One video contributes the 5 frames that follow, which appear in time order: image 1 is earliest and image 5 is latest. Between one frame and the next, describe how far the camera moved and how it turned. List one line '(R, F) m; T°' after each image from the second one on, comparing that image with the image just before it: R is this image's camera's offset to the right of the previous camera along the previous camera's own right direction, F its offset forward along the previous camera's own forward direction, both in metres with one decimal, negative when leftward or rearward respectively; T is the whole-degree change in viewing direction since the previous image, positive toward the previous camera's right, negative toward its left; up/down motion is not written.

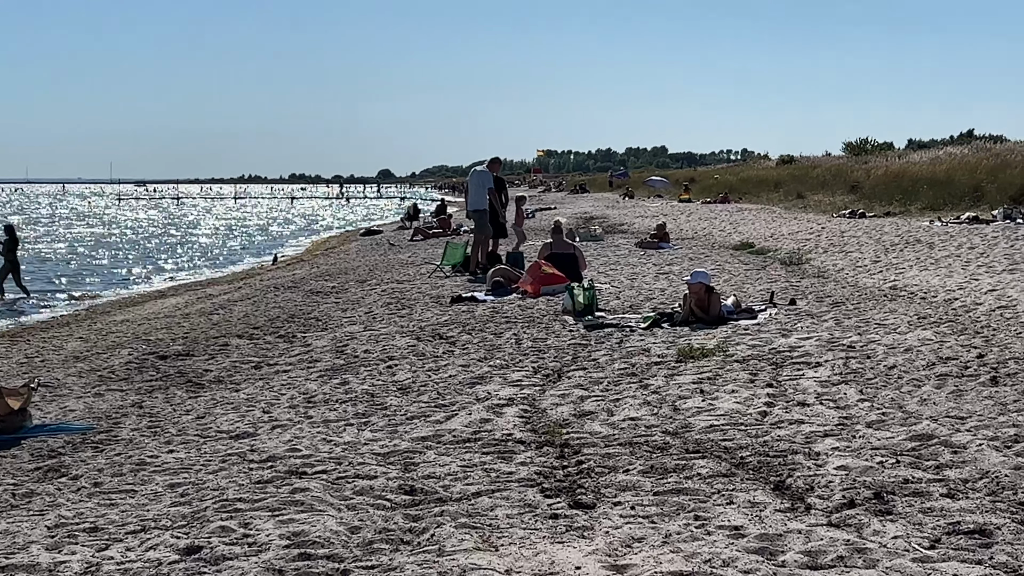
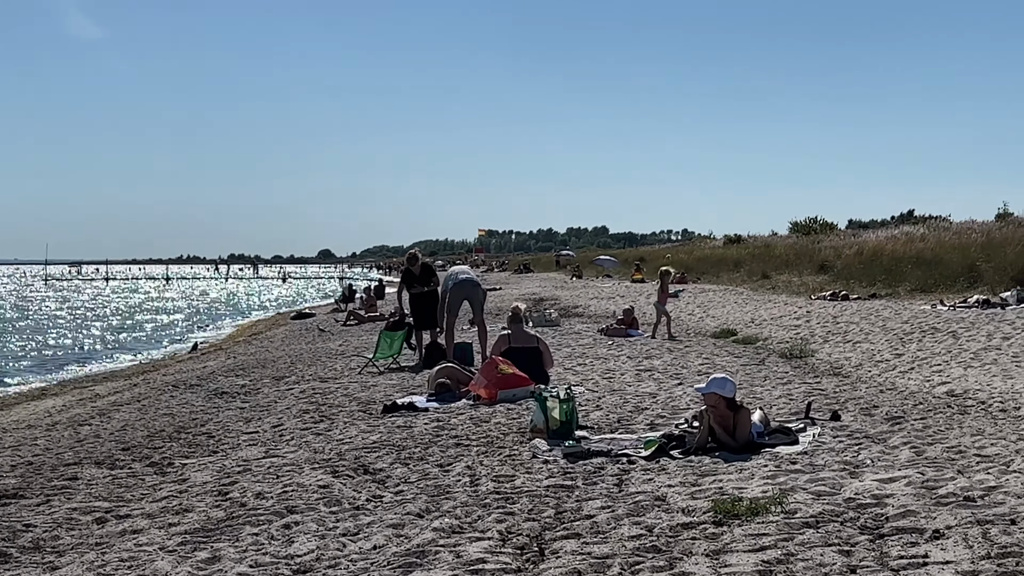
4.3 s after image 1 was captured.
(-0.1, +2.9) m; +2°
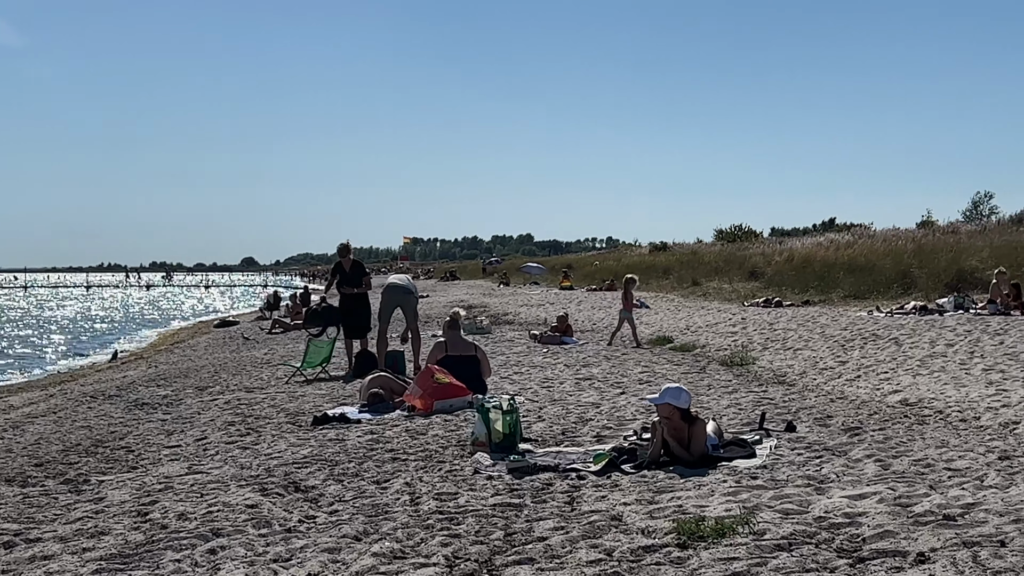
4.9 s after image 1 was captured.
(-0.1, +0.5) m; +3°
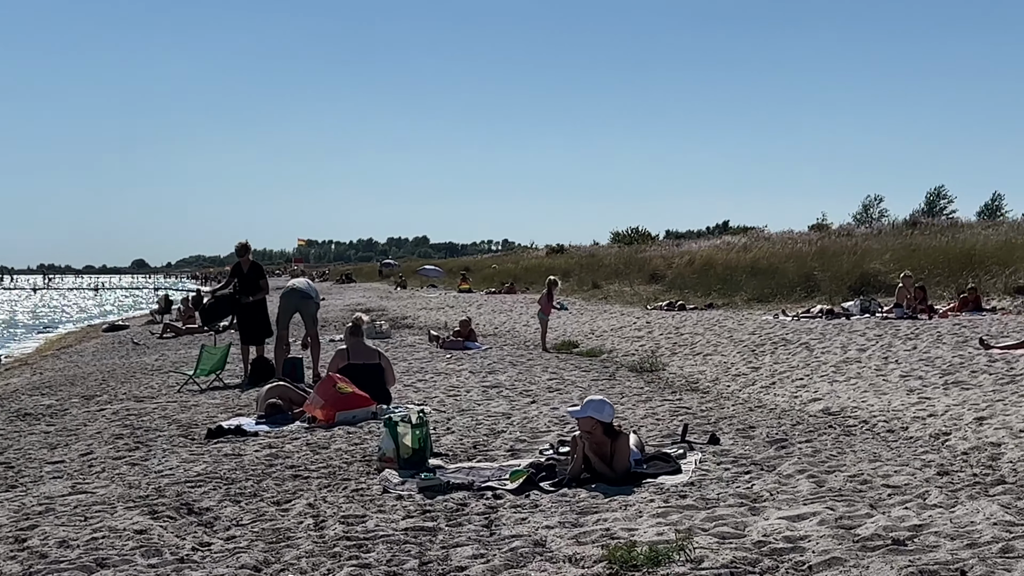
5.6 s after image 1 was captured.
(-0.1, +0.5) m; +4°
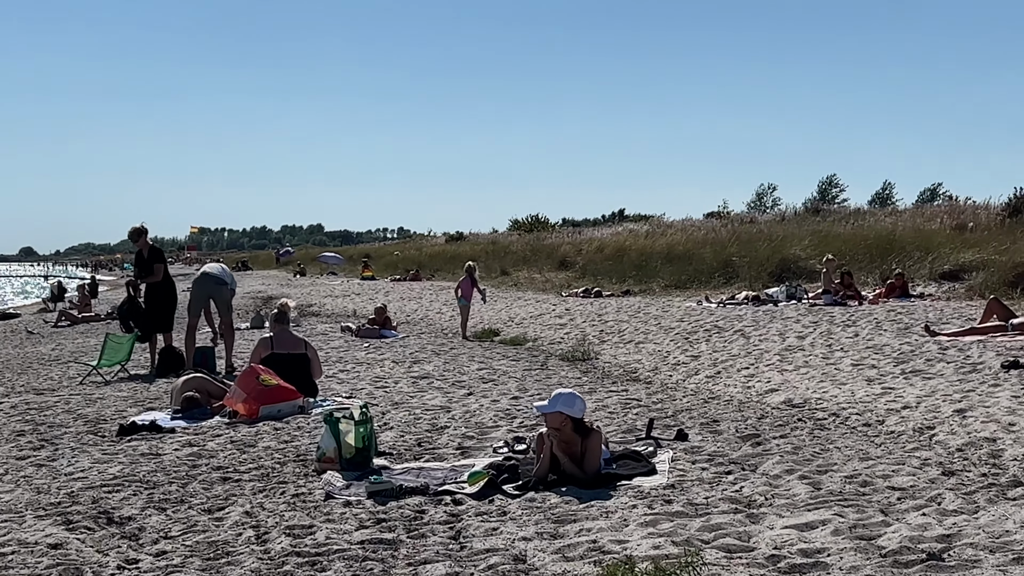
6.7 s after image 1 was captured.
(-0.2, +0.7) m; +4°
